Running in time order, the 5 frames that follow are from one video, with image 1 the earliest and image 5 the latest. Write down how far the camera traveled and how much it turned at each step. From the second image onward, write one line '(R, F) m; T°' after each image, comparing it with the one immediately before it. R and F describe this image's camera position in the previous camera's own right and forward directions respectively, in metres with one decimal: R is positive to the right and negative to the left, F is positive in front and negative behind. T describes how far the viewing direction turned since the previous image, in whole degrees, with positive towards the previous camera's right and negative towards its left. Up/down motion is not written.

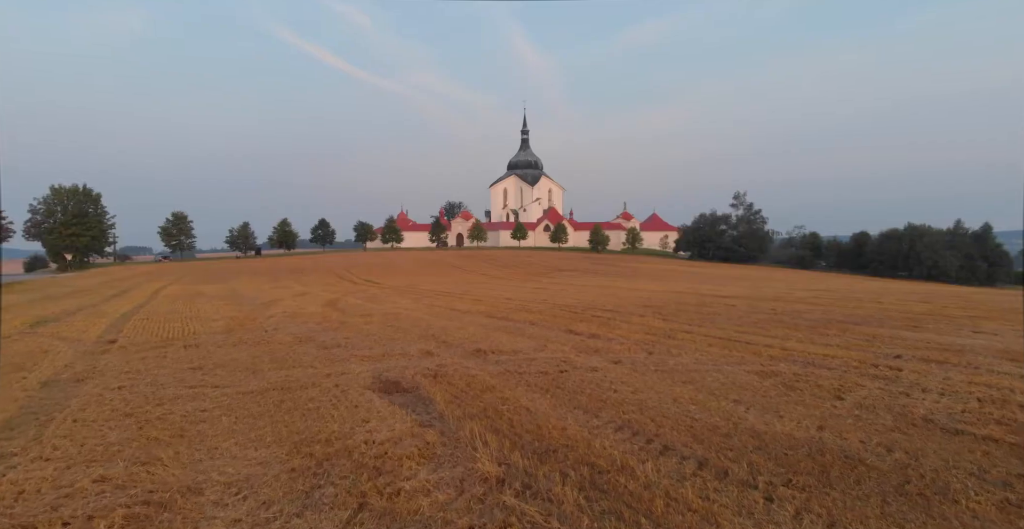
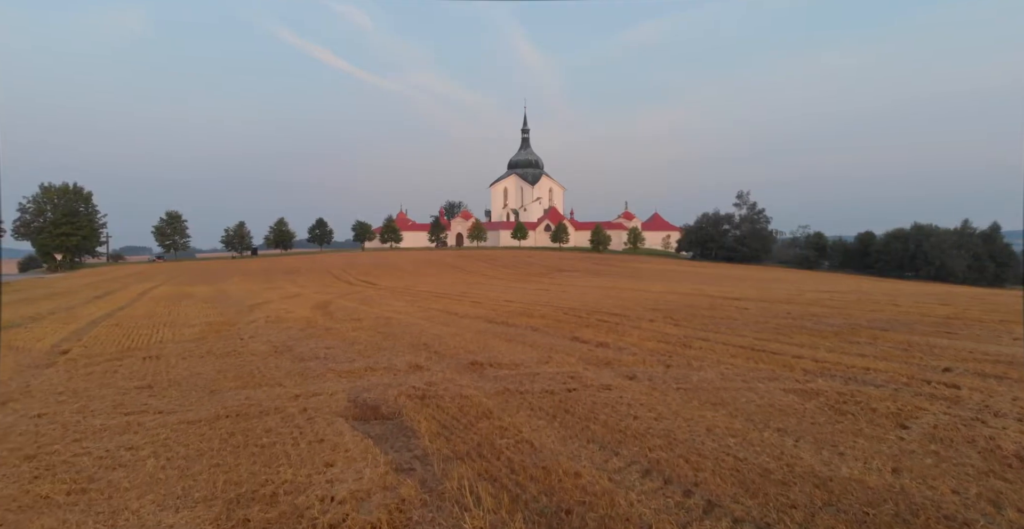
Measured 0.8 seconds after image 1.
(0.0, +1.2) m; 0°
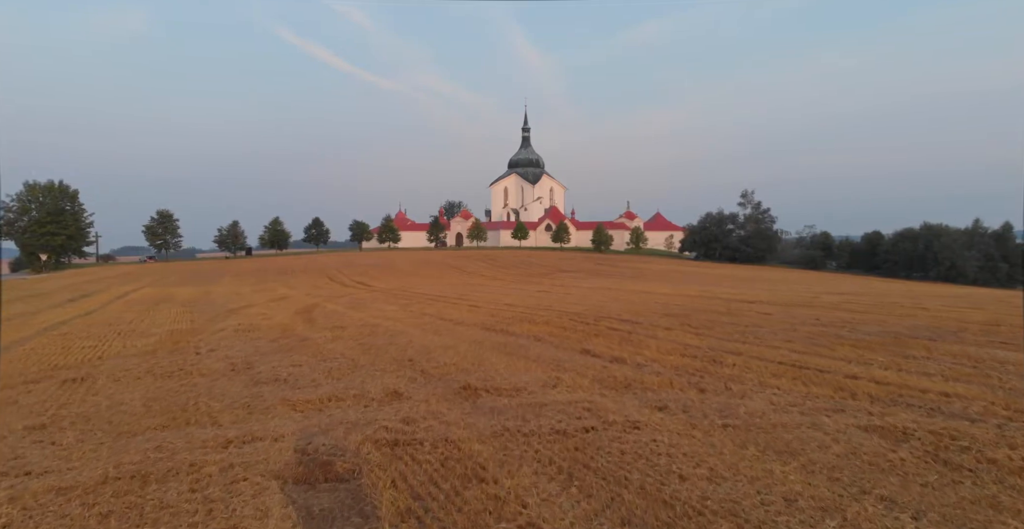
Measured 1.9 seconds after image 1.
(0.0, +1.7) m; 0°
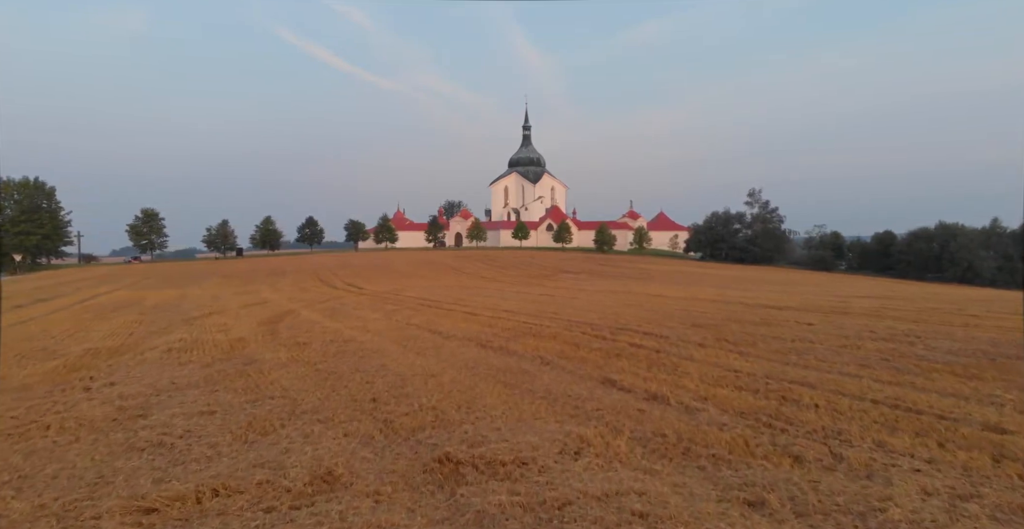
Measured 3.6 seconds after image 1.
(0.0, +2.6) m; 0°
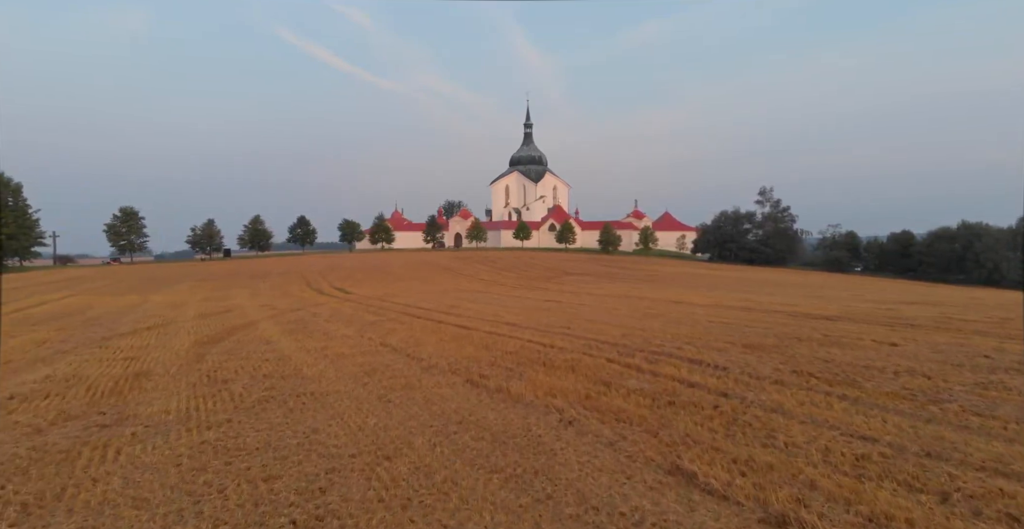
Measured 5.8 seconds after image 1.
(0.0, +3.5) m; 0°
